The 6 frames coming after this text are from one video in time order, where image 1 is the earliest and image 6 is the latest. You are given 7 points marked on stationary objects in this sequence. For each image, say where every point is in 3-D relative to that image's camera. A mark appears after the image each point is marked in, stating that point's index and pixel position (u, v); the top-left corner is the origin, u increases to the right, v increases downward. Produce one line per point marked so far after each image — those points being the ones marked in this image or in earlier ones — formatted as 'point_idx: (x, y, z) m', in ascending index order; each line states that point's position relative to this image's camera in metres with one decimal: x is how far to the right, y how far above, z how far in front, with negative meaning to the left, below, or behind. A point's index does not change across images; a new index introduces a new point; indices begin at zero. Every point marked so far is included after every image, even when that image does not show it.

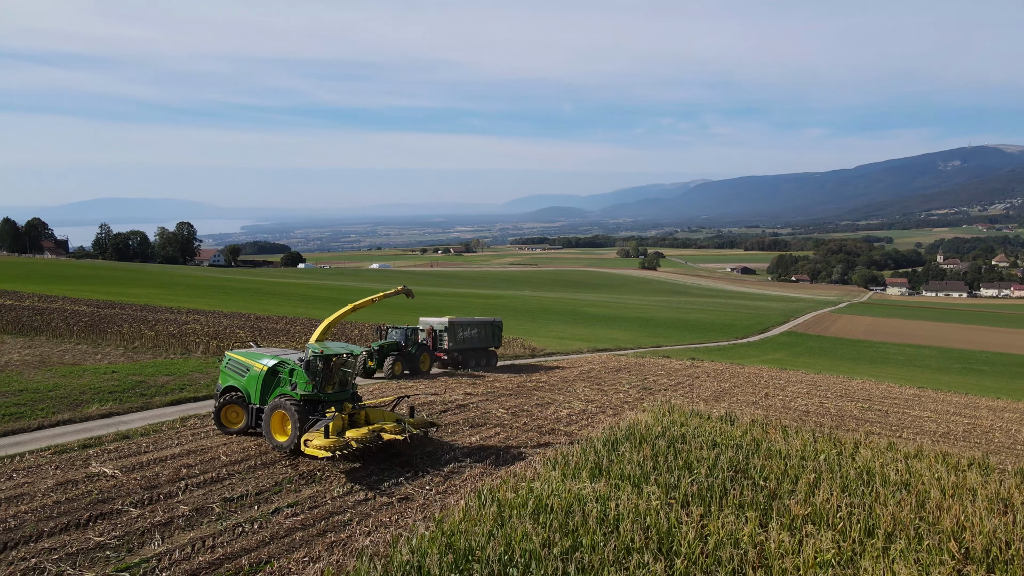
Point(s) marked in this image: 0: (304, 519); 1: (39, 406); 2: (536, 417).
0: (-2.4, -2.7, +7.3) m
1: (-9.9, -2.4, +12.8) m
2: (+0.6, -3.0, +14.2) m
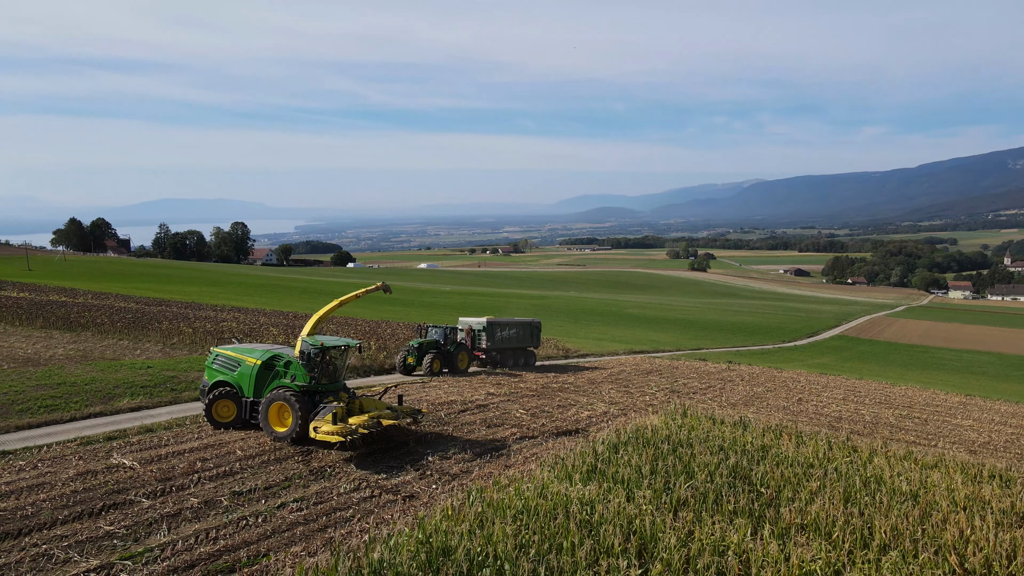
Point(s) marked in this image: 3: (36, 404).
0: (-2.4, -2.7, +7.4) m
1: (-9.5, -2.4, +13.4) m
2: (+1.0, -3.0, +14.1) m
3: (-9.7, -2.4, +12.6) m
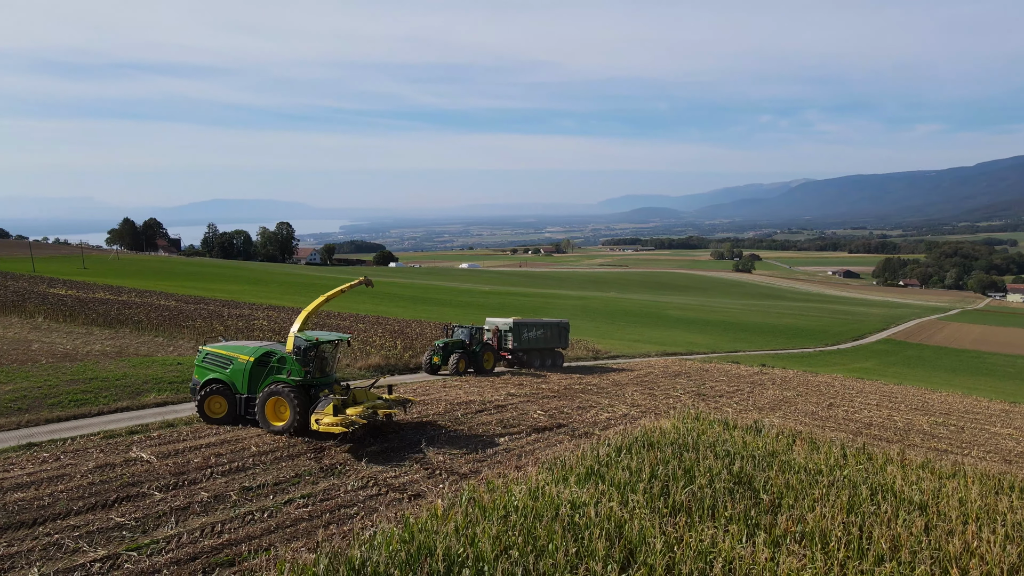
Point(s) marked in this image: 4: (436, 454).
0: (-2.4, -2.7, +7.5) m
1: (-9.2, -2.4, +13.9) m
2: (+1.4, -3.0, +14.1) m
3: (-9.4, -2.3, +13.1) m
4: (-1.3, -2.8, +10.5) m
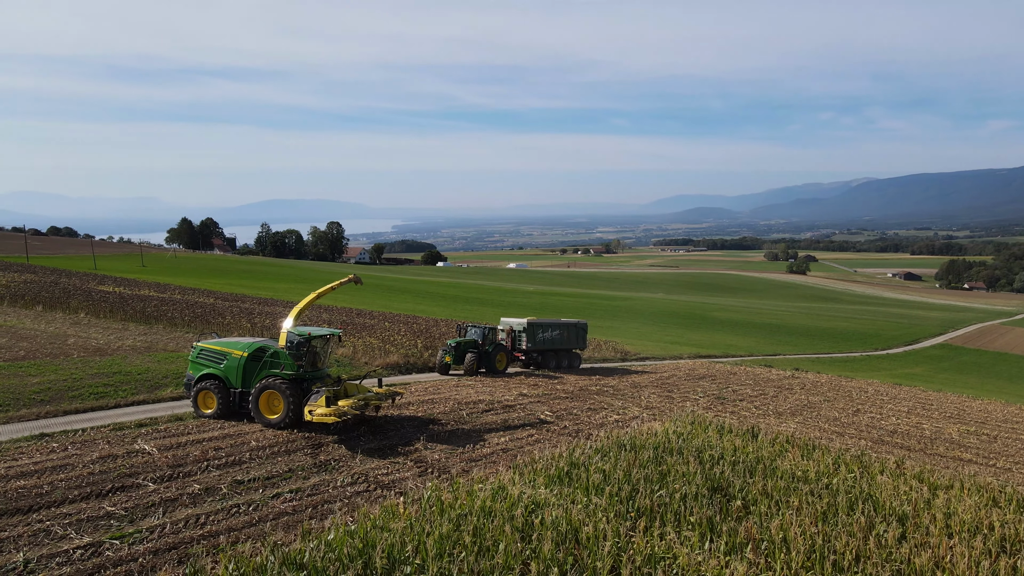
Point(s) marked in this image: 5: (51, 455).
0: (-2.7, -2.7, +7.7) m
1: (-9.1, -2.3, +14.4) m
2: (+1.5, -3.0, +14.0) m
3: (-9.4, -2.3, +13.6) m
4: (-1.4, -2.8, +10.6) m
5: (-6.7, -2.4, +9.0) m
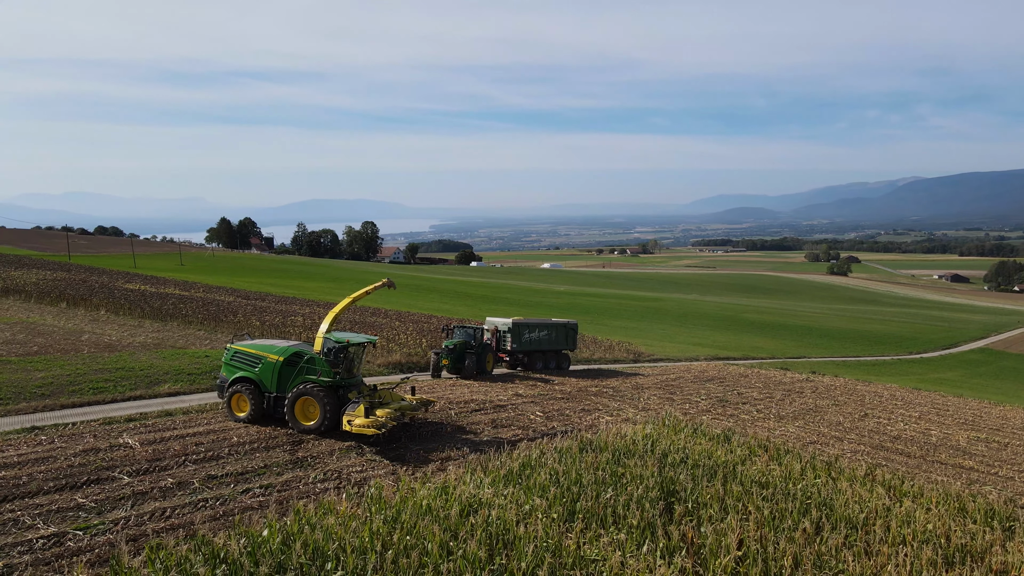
0: (-3.2, -2.7, +7.8) m
1: (-9.3, -2.3, +14.8) m
2: (+1.2, -3.0, +14.0) m
3: (-9.6, -2.2, +14.0) m
4: (-1.8, -2.8, +10.7) m
5: (-7.1, -2.4, +9.3) m
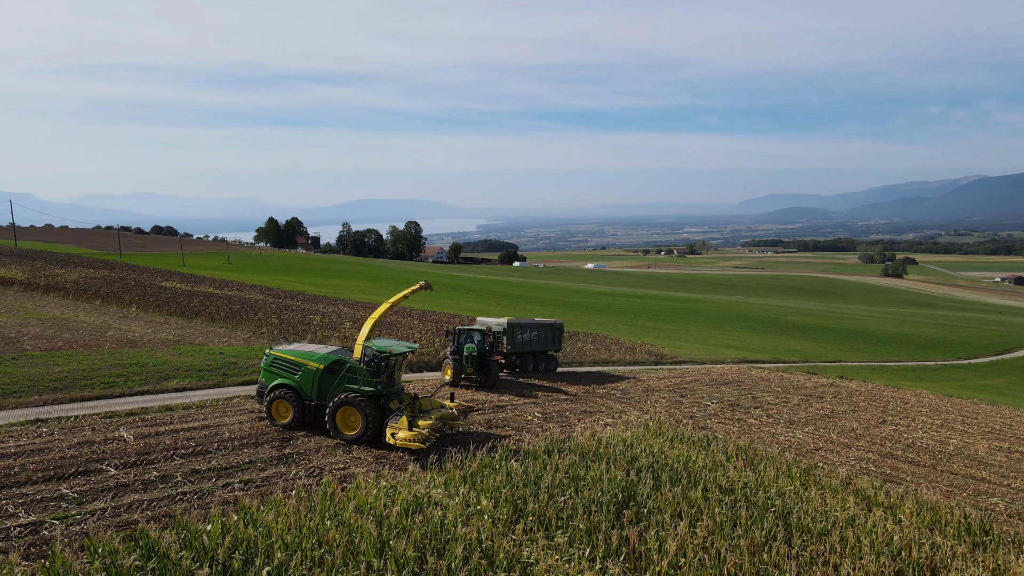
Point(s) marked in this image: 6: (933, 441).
0: (-3.6, -2.7, +8.1) m
1: (-9.4, -2.2, +15.3) m
2: (+1.1, -3.1, +14.0) m
3: (-9.7, -2.2, +14.6) m
4: (-2.1, -2.8, +10.8) m
5: (-7.5, -2.4, +9.7) m
6: (+12.8, -4.6, +18.9) m
